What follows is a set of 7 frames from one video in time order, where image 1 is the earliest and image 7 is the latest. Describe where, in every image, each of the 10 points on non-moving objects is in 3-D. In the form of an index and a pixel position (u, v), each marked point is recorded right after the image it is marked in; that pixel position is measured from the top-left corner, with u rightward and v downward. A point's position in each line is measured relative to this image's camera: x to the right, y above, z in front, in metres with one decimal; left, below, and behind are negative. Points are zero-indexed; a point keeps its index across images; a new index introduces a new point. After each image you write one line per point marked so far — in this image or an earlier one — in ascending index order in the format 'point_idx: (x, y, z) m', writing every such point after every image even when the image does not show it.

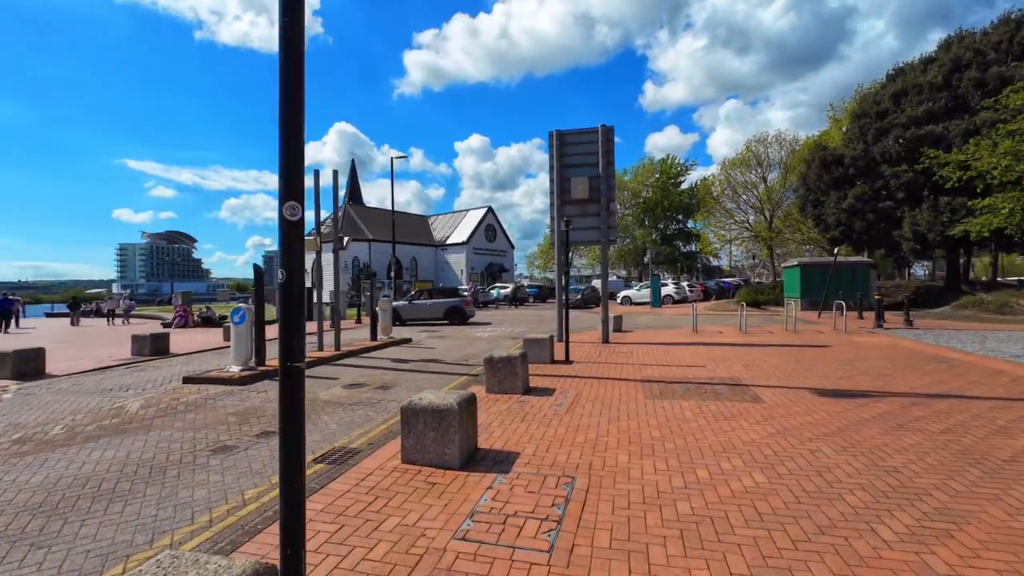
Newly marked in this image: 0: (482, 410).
0: (-0.4, -1.7, +6.9) m
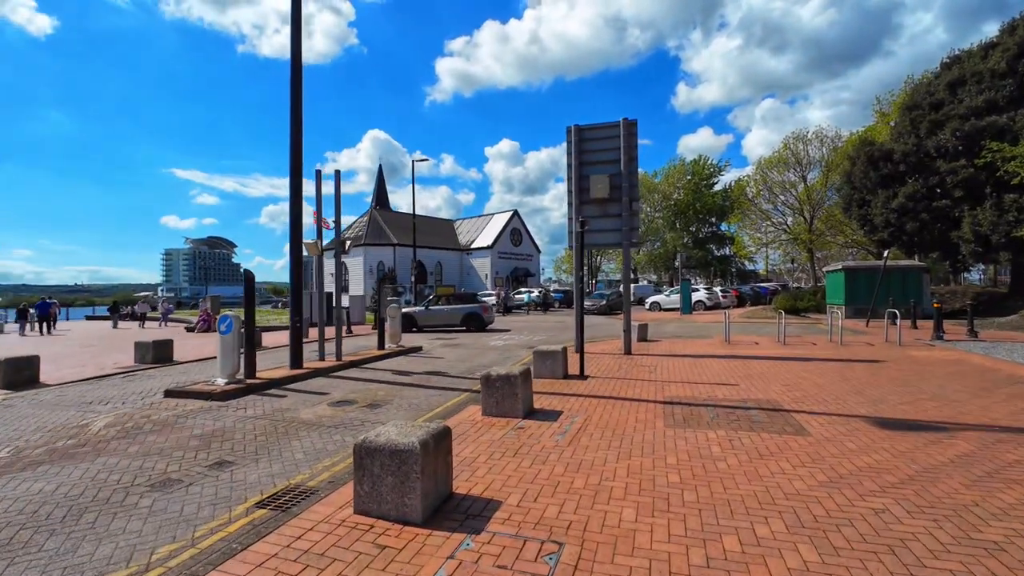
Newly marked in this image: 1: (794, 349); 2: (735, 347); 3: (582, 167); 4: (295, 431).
0: (-0.5, -1.8, +5.9) m
1: (+8.0, -1.7, +13.8) m
2: (+6.7, -1.8, +14.7) m
3: (+2.0, +3.4, +13.7) m
4: (-3.0, -1.9, +6.6) m
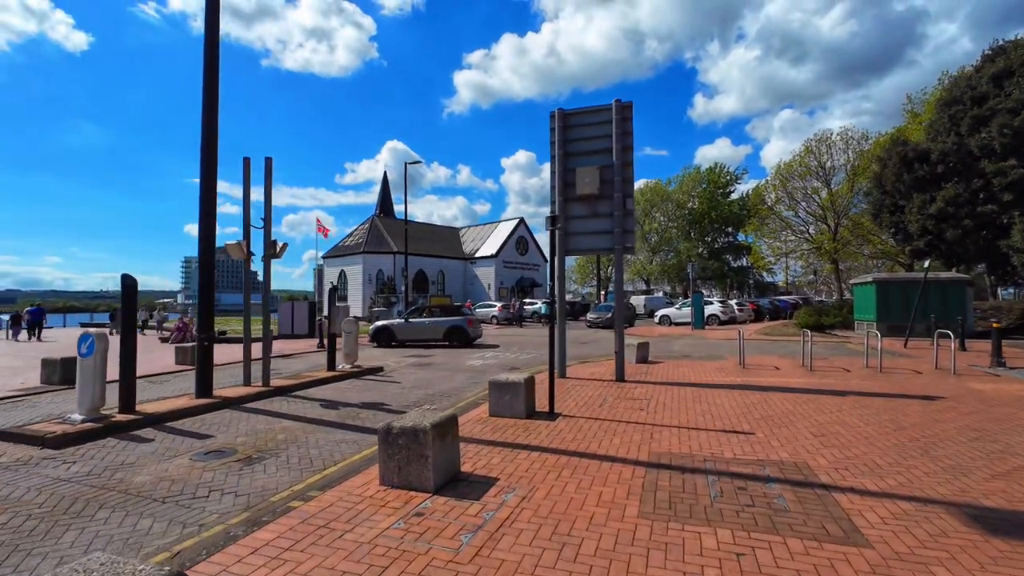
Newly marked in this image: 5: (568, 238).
0: (-1.4, -2.0, +3.8) m
1: (+7.3, -2.1, +11.4) m
2: (+6.0, -2.1, +12.3) m
3: (+1.3, +3.1, +11.6) m
4: (-3.9, -2.1, +4.6) m
5: (+1.3, +1.2, +11.6) m
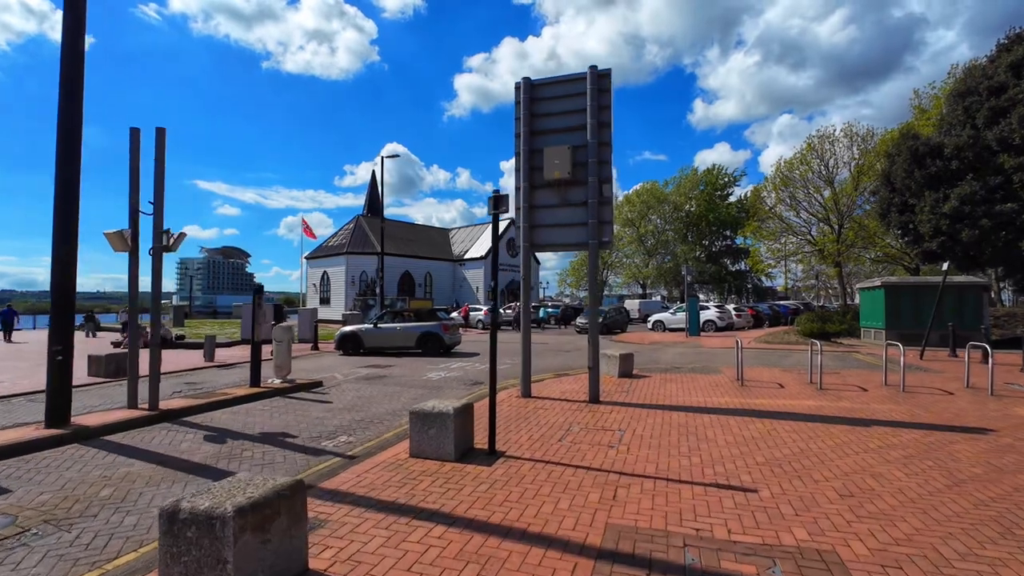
0: (-2.3, -1.9, +2.0) m
1: (+6.4, -2.2, +9.6) m
2: (+5.1, -2.2, +10.5) m
3: (+0.5, +3.0, +9.9) m
4: (-4.7, -2.0, +2.7) m
5: (+0.4, +1.2, +9.8) m
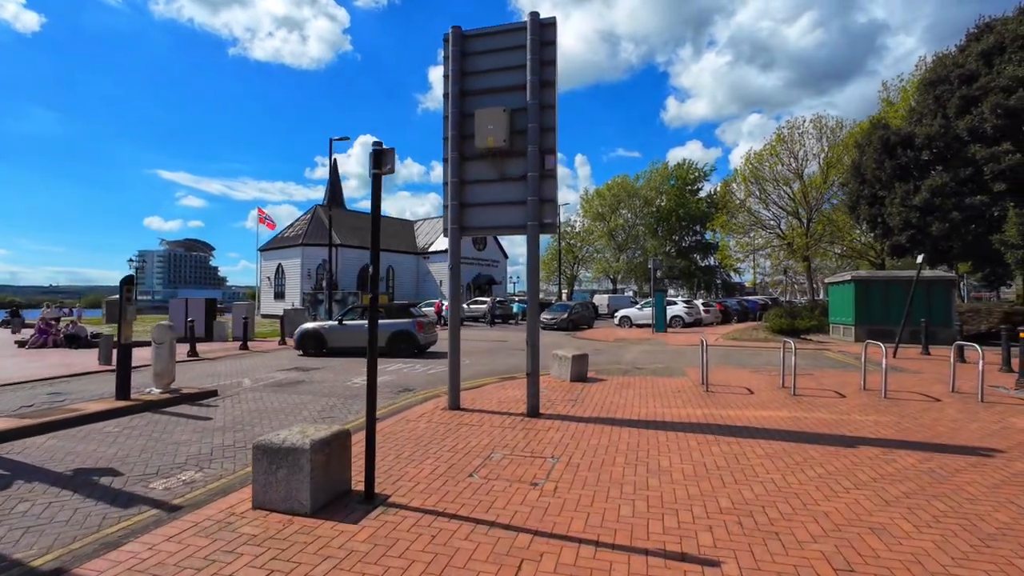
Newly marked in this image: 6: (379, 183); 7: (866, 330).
0: (-3.1, -1.9, +0.3) m
1: (+5.1, -2.0, +8.3) m
2: (+3.8, -2.1, +9.2) m
3: (-0.8, +3.2, +8.3) m
4: (-5.6, -1.9, +0.9) m
5: (-0.8, +1.3, +8.2) m
6: (-1.2, +1.0, +4.5) m
7: (+14.1, -1.7, +19.3) m
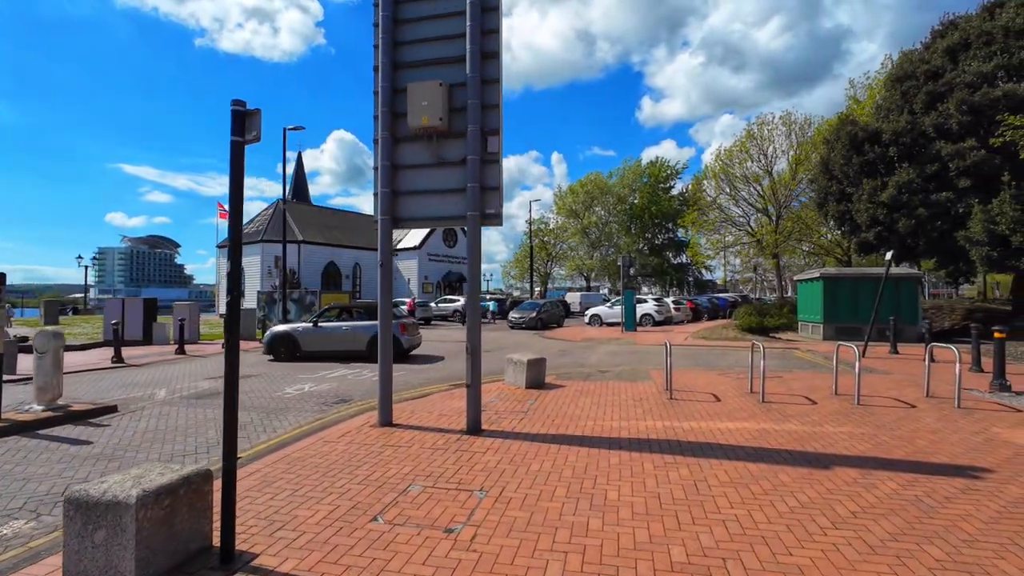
0: (-3.6, -1.9, -0.8) m
1: (+4.2, -2.0, +7.6) m
2: (+2.9, -2.0, +8.5) m
3: (-1.7, +3.2, +7.2) m
4: (-6.2, -2.0, -0.3) m
5: (-1.7, +1.3, +7.2) m
6: (-2.0, +1.0, +3.5) m
7: (+12.6, -1.6, +19.0) m
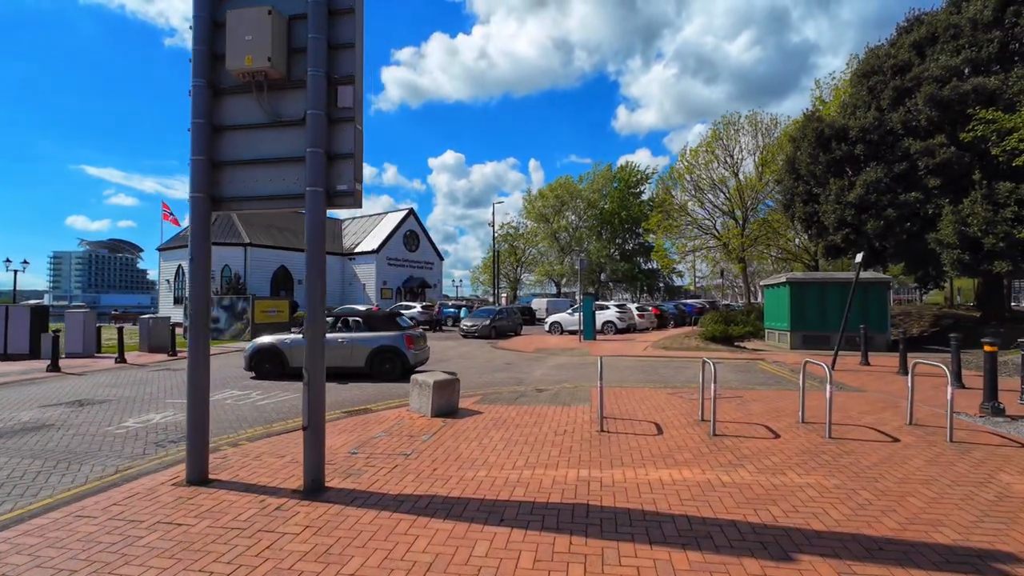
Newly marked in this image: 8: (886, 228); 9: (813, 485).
0: (-4.8, -1.9, -2.8) m
1: (+2.7, -2.0, +6.0) m
2: (+1.3, -2.1, +6.7) m
3: (-3.2, +3.1, +5.4) m
4: (-7.3, -1.9, -2.4) m
5: (-3.2, +1.3, +5.3) m
6: (-3.3, +1.0, +1.6) m
7: (+10.6, -1.8, +17.7) m
8: (+14.6, +2.4, +19.0) m
9: (+3.1, -2.0, +5.0) m
